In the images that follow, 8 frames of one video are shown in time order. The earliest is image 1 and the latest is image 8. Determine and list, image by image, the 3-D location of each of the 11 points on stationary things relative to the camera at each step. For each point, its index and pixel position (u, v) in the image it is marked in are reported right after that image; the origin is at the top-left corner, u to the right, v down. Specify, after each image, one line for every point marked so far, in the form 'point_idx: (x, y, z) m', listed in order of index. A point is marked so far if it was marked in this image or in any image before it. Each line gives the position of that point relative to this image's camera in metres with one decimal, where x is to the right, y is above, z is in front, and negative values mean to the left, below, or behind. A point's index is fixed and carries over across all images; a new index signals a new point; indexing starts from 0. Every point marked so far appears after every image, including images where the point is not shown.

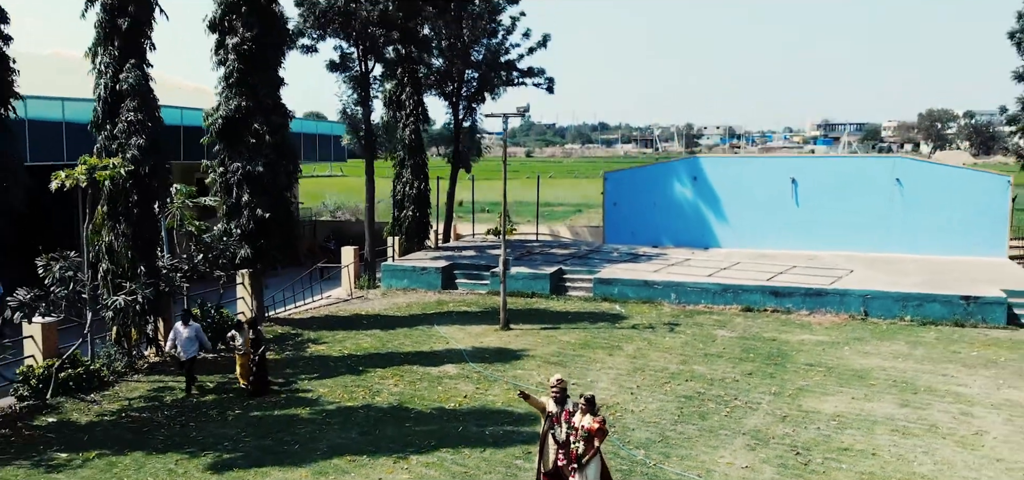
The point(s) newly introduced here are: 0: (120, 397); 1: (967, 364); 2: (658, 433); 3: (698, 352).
0: (-5.2, -2.1, +12.5) m
1: (+6.8, -1.9, +14.0) m
2: (+1.7, -2.2, +10.8) m
3: (+2.9, -1.8, +14.7) m
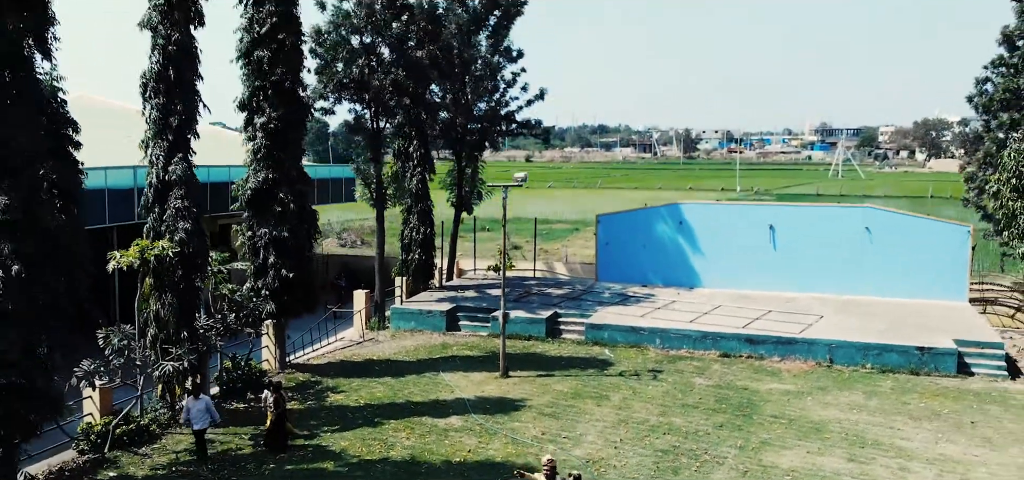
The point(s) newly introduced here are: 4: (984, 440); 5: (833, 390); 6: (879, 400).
0: (-5.2, -3.2, +14.3) m
1: (+6.8, -3.0, +15.7) m
2: (+1.7, -3.3, +12.6) m
3: (+2.9, -2.9, +16.5) m
4: (+7.4, -3.1, +14.6) m
5: (+5.9, -2.8, +17.2) m
6: (+6.6, -2.9, +16.6) m
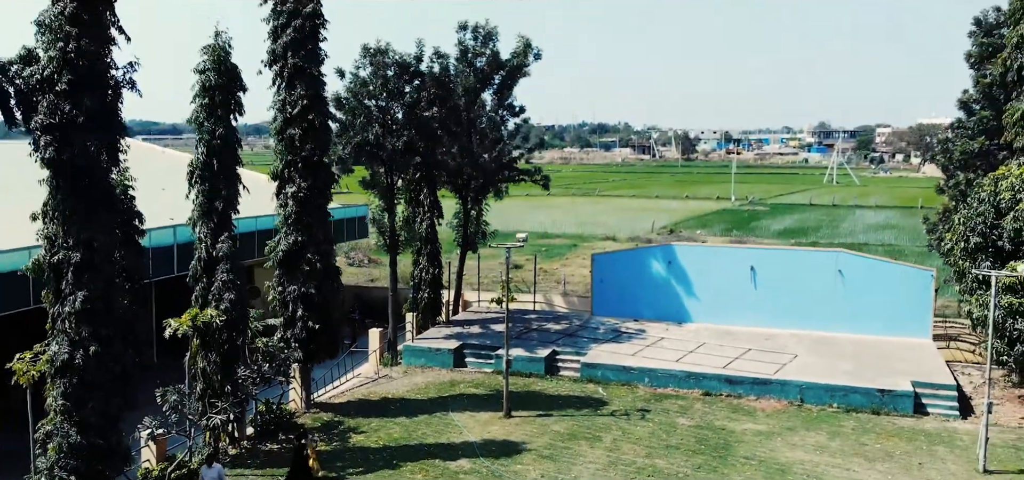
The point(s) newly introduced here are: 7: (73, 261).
0: (-5.2, -4.4, +16.4) m
1: (+6.8, -4.2, +17.8) m
2: (+1.8, -4.5, +14.7) m
3: (+3.0, -4.1, +18.6) m
4: (+7.4, -4.3, +16.7) m
5: (+6.0, -4.0, +19.3) m
6: (+6.6, -4.0, +18.7) m
7: (-6.4, -0.4, +13.7) m
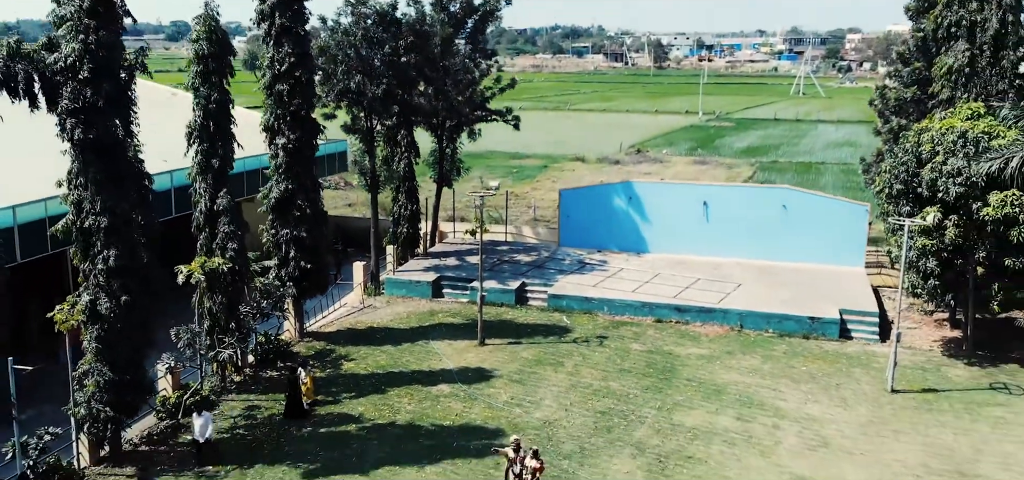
0: (-5.7, -3.5, +18.8) m
1: (+6.2, -3.1, +20.5) m
2: (+1.3, -3.8, +17.3) m
3: (+2.4, -2.9, +21.2) m
4: (+6.9, -3.3, +19.4) m
5: (+5.3, -2.7, +22.0) m
6: (+6.0, -2.8, +21.4) m
7: (-6.9, +0.2, +15.7) m
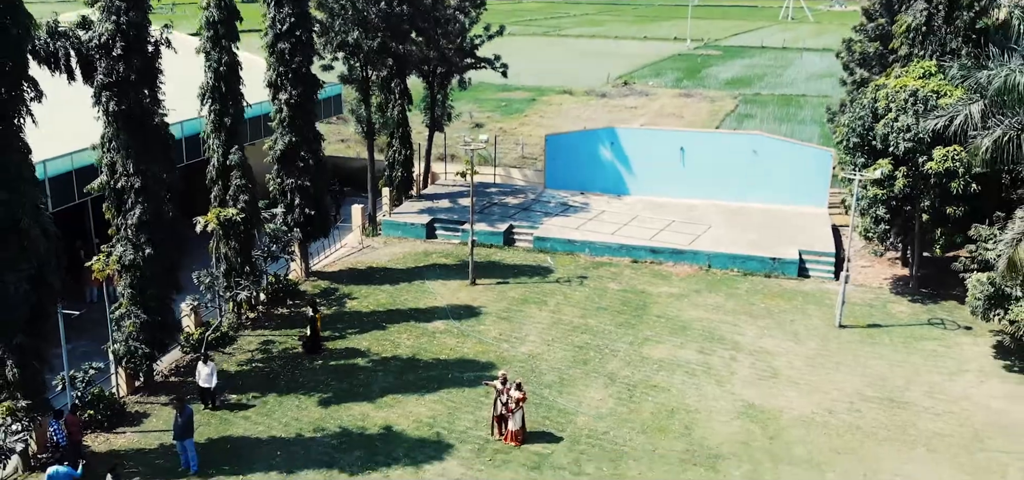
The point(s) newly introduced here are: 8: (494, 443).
0: (-6.0, -2.4, +21.0) m
1: (+5.9, -1.8, +22.8) m
2: (+1.0, -2.9, +19.6) m
3: (+2.1, -1.6, +23.4) m
4: (+6.6, -2.2, +21.8) m
5: (+5.0, -1.4, +24.2) m
6: (+5.7, -1.5, +23.7) m
7: (-7.2, +1.0, +17.6) m
8: (-0.3, -3.7, +17.1) m
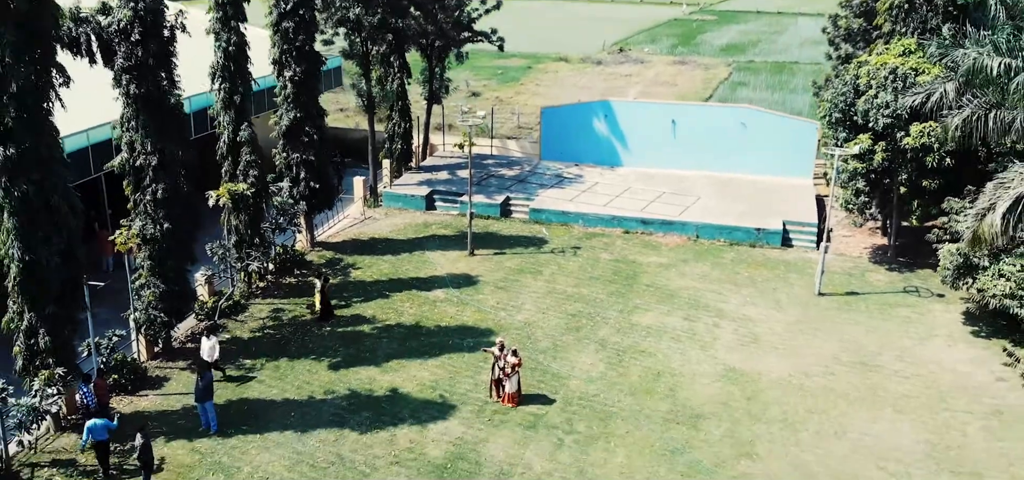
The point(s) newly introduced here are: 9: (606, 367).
0: (-6.1, -1.8, +22.2) m
1: (+5.9, -1.1, +24.1) m
2: (+0.9, -2.3, +20.9) m
3: (+2.0, -0.9, +24.6) m
4: (+6.5, -1.5, +23.0) m
5: (+4.9, -0.6, +25.4) m
6: (+5.6, -0.8, +24.9) m
7: (-7.2, +1.5, +18.6) m
8: (-0.4, -3.2, +18.3) m
9: (+2.0, -2.7, +19.7) m
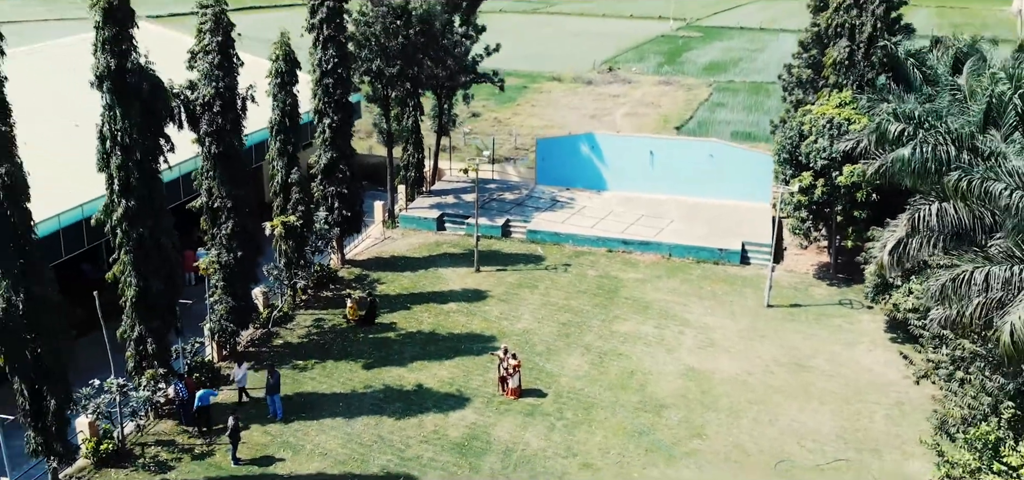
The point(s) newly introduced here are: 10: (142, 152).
0: (-6.1, -2.4, +26.9) m
1: (+5.9, -1.7, +28.8) m
2: (+1.0, -2.9, +25.6) m
3: (+2.0, -1.5, +29.3) m
4: (+6.5, -2.2, +27.8) m
5: (+4.9, -1.2, +30.2) m
6: (+5.6, -1.4, +29.7) m
7: (-7.2, +0.9, +23.3) m
8: (-0.3, -3.9, +23.1) m
9: (+2.0, -3.3, +24.5) m
10: (-7.9, +1.9, +19.9) m
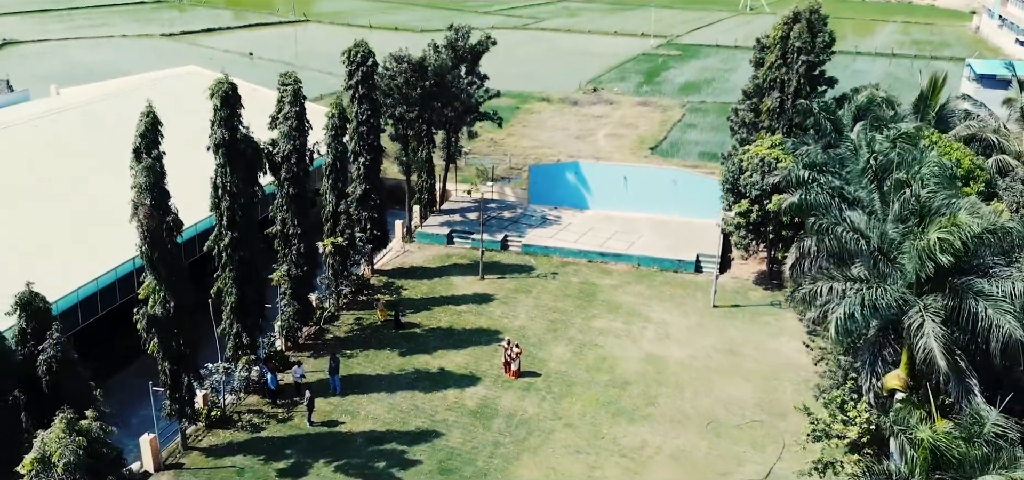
0: (-6.1, -3.0, +34.1) m
1: (+5.8, -2.3, +36.2) m
2: (+1.0, -3.5, +33.0) m
3: (+1.9, -2.1, +36.7) m
4: (+6.5, -2.7, +35.2) m
5: (+4.9, -1.8, +37.6) m
6: (+5.5, -2.0, +37.1) m
7: (-7.2, +0.3, +30.6) m
8: (-0.3, -4.5, +30.4) m
9: (+2.0, -3.9, +31.9) m
10: (-7.9, +1.3, +27.1) m
